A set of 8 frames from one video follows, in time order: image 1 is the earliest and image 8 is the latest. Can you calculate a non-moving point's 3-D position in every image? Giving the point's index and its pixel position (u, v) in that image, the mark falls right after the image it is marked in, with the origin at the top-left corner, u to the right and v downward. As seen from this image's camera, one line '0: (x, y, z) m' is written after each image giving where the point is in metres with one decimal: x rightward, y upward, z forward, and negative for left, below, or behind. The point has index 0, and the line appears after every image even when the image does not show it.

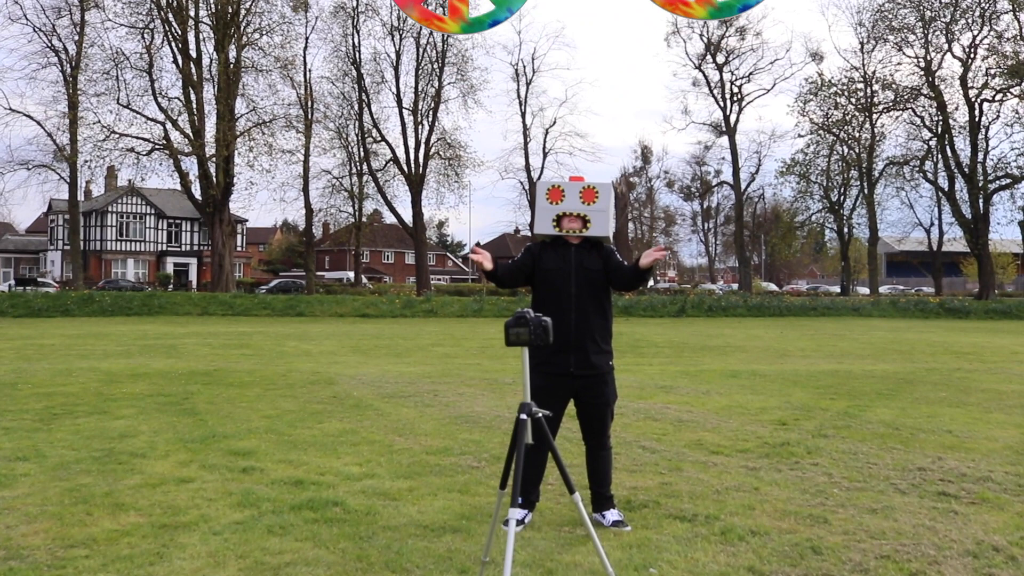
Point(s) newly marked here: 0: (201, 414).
0: (-3.2, -1.3, +10.3) m
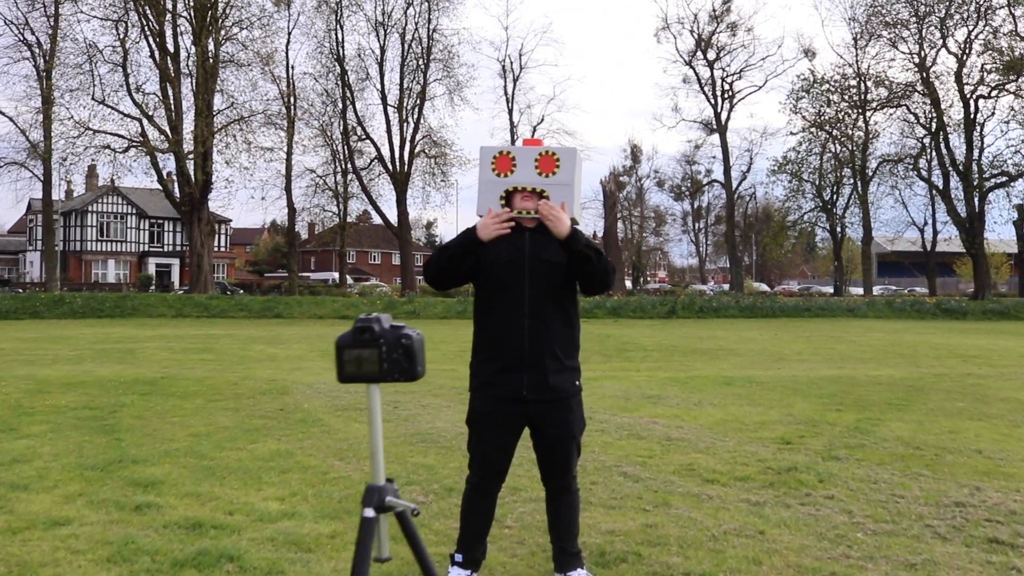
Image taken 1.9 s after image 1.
0: (-3.5, -1.3, +9.0) m
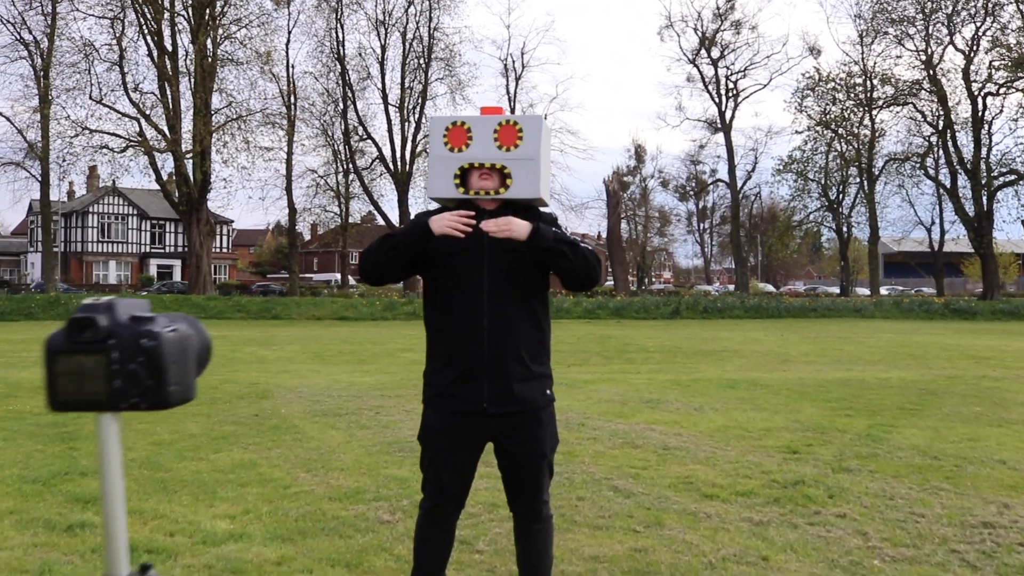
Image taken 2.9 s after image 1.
0: (-3.6, -1.3, +8.4) m
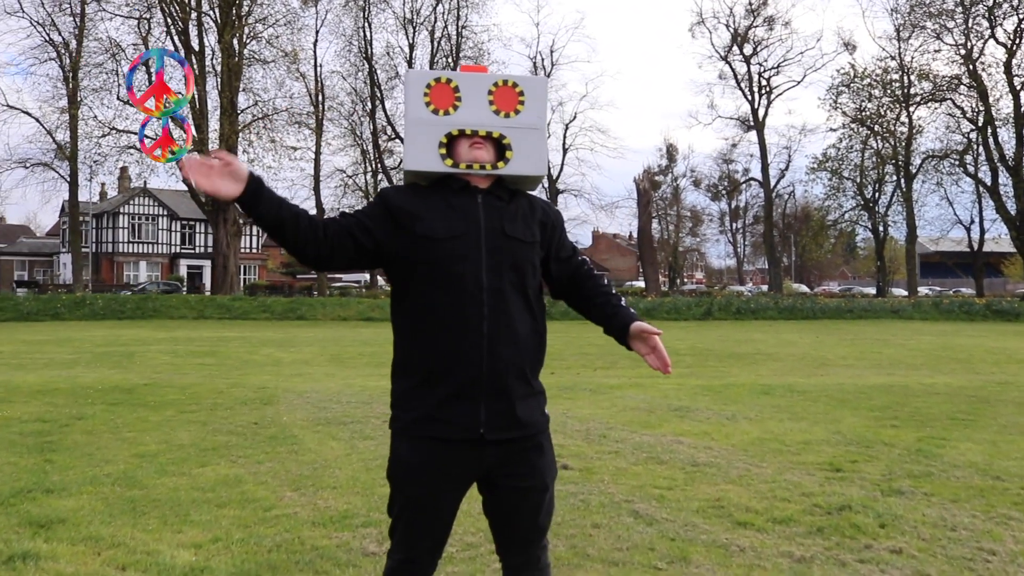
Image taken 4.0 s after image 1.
0: (-3.5, -1.3, +7.8) m
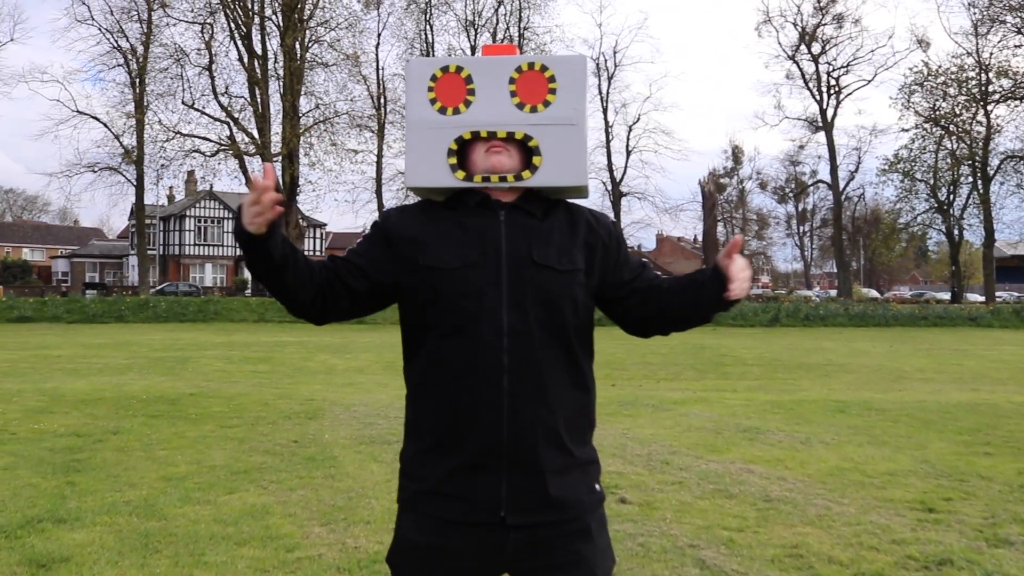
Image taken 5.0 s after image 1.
0: (-3.2, -1.3, +7.3) m
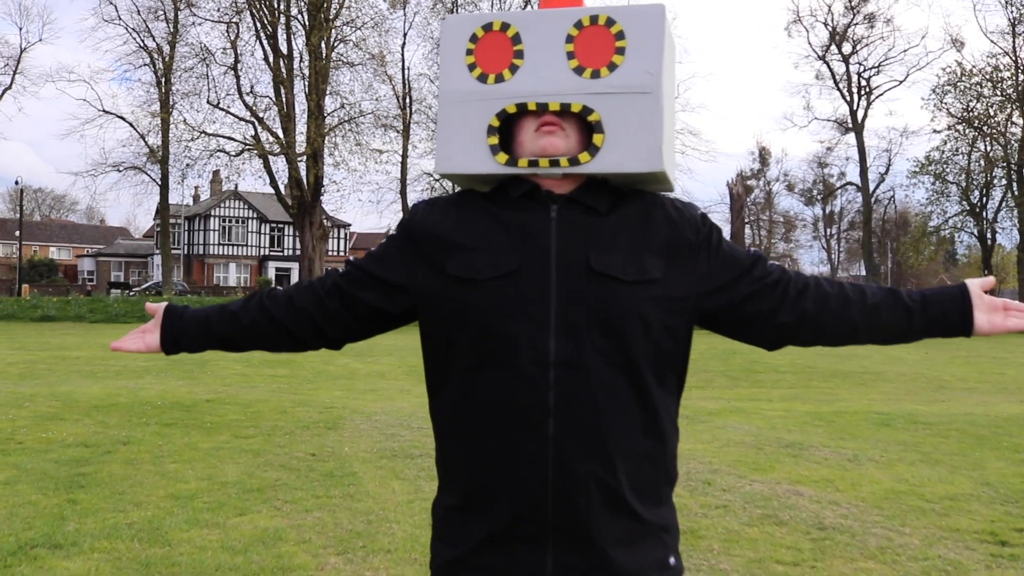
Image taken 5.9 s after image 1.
0: (-2.9, -1.4, +6.9) m
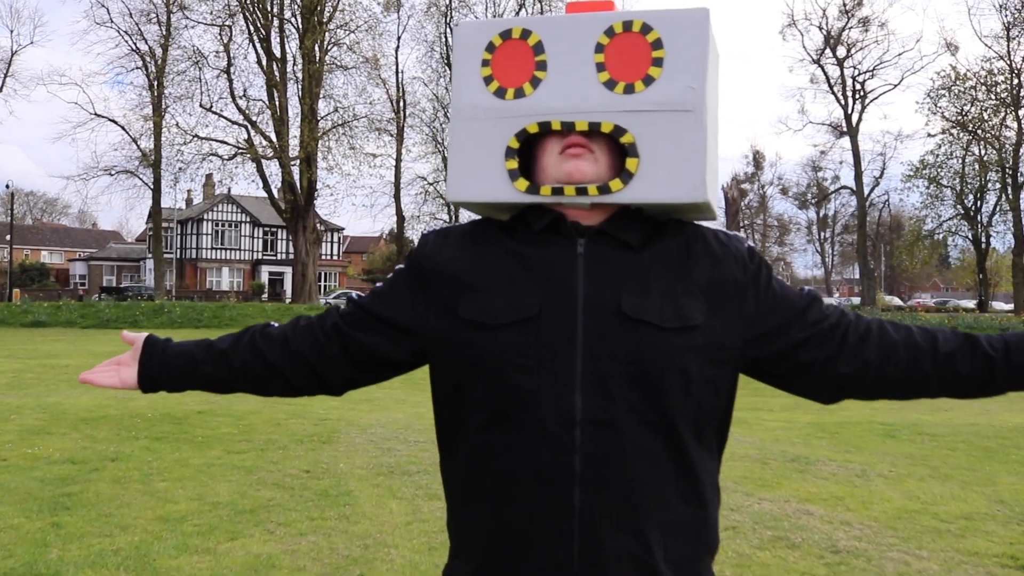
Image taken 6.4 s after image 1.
0: (-2.9, -1.5, +6.6) m
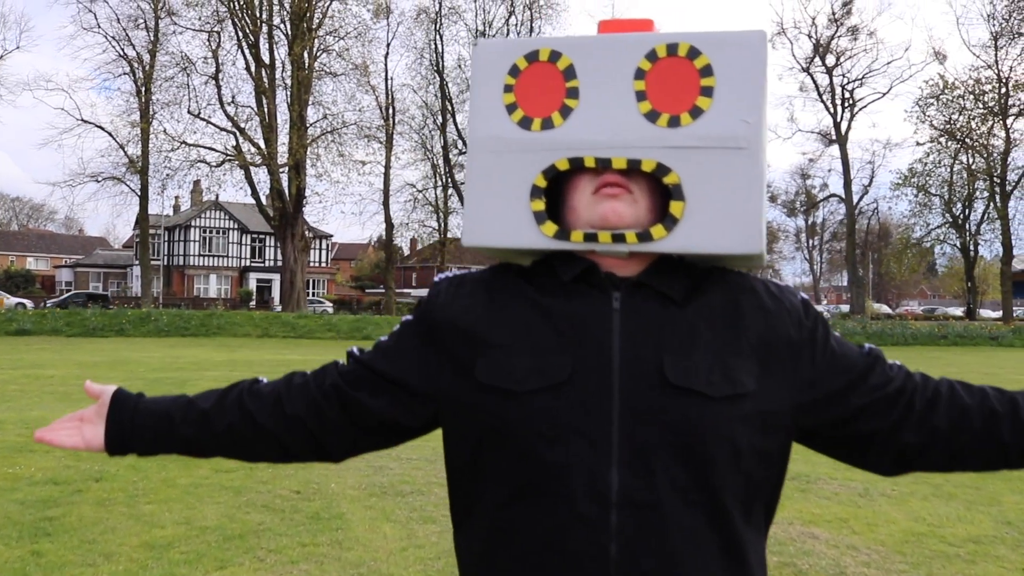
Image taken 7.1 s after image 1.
0: (-2.9, -1.6, +6.4) m
